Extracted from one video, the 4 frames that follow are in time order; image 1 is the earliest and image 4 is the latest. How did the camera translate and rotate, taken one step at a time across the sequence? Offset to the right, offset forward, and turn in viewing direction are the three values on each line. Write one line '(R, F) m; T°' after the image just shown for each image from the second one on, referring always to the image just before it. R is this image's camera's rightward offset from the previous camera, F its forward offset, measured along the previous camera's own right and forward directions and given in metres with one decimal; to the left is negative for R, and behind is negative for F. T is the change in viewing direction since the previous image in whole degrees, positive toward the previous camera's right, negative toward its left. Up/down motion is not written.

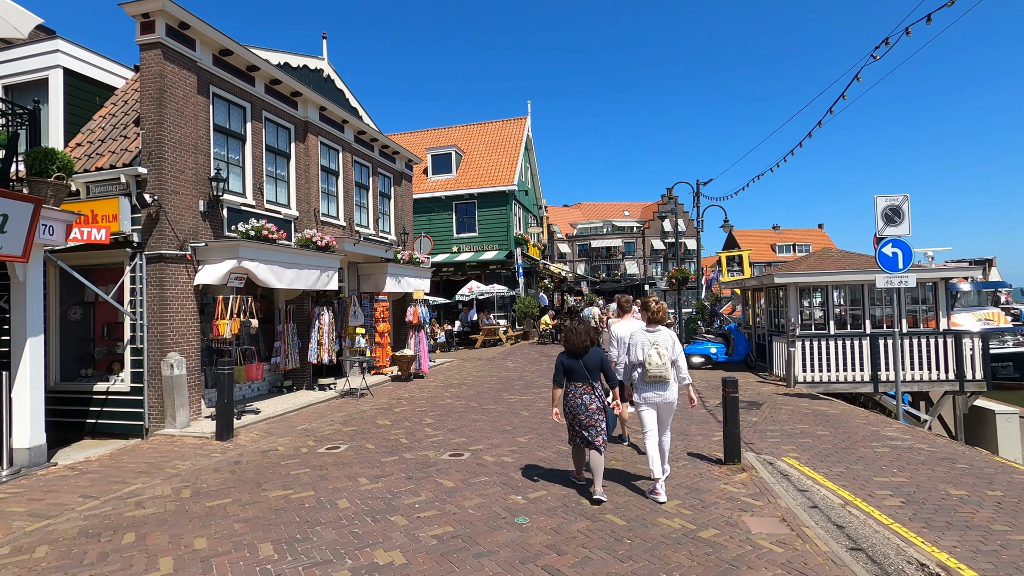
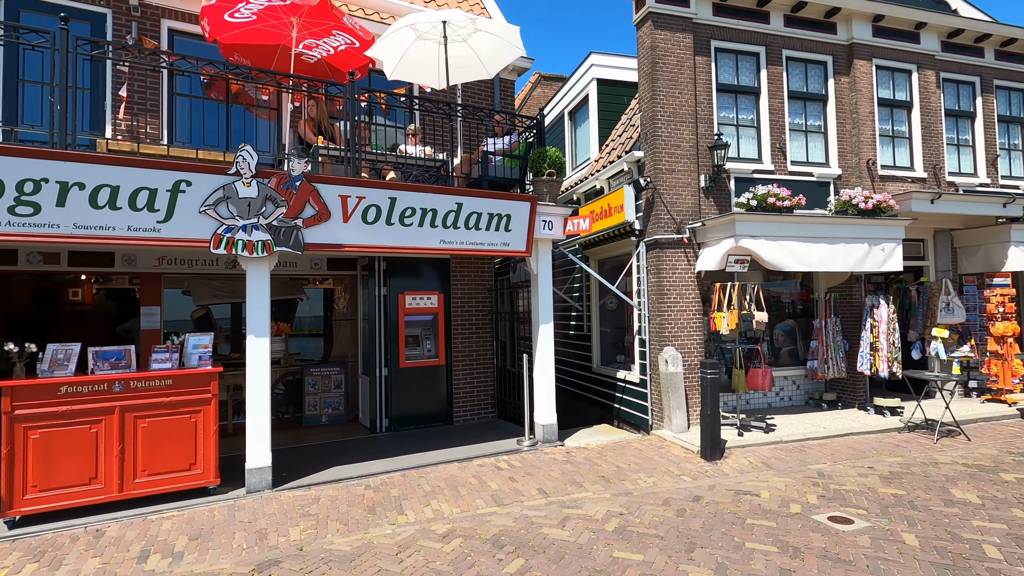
(+0.1, +2.6) m; -60°
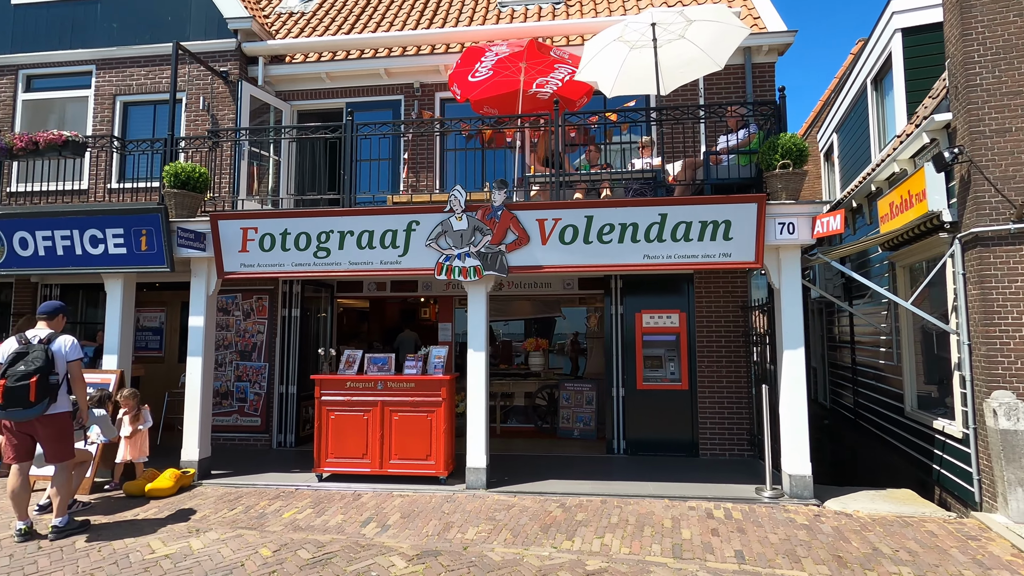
(+1.4, +0.7) m; -36°
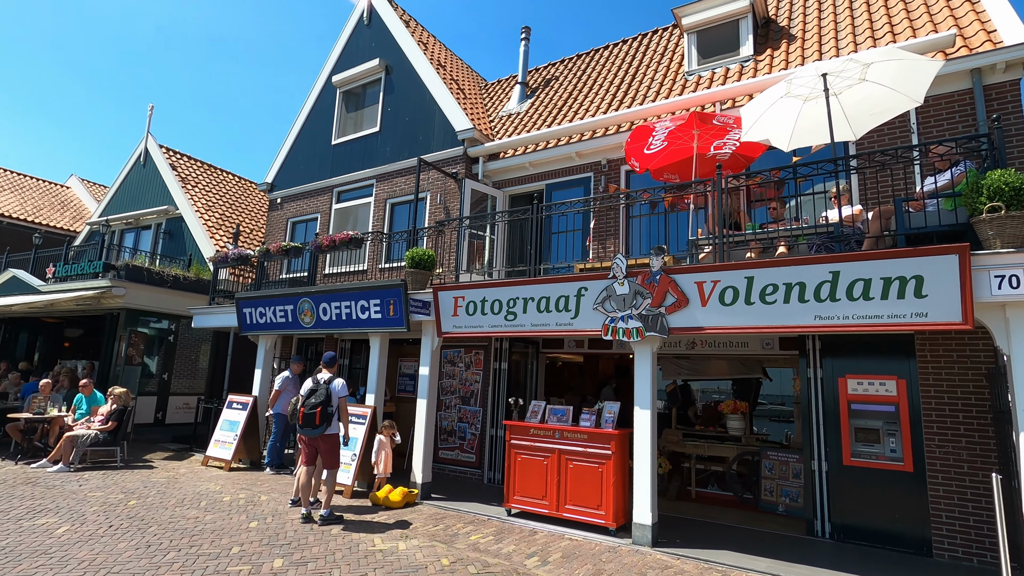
(+1.0, -0.4) m; -26°
